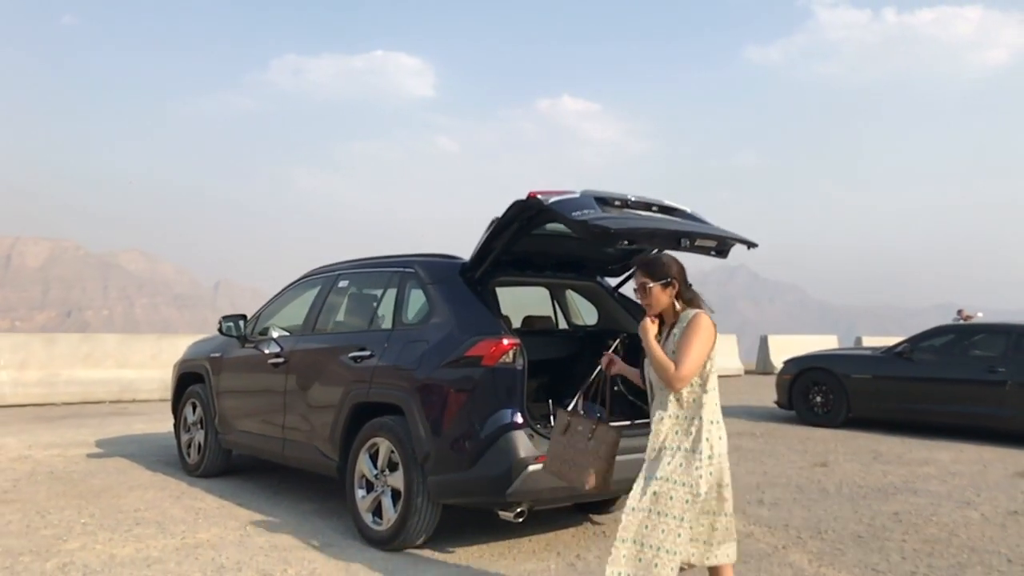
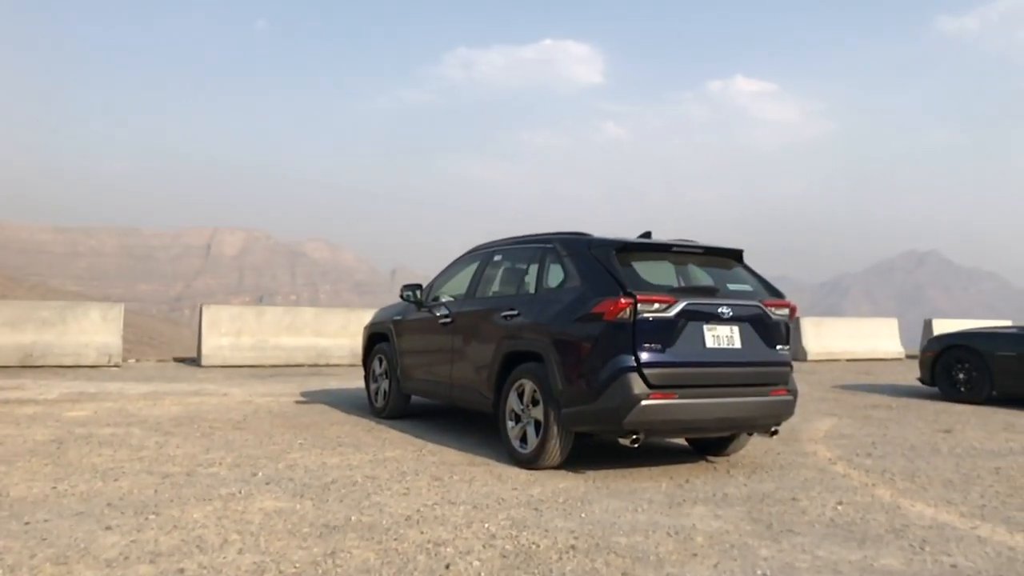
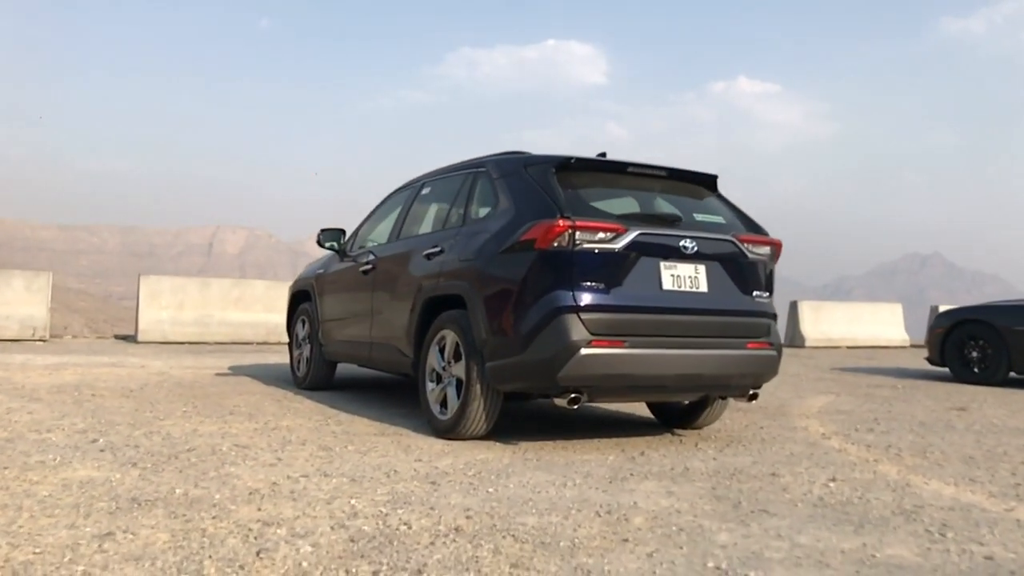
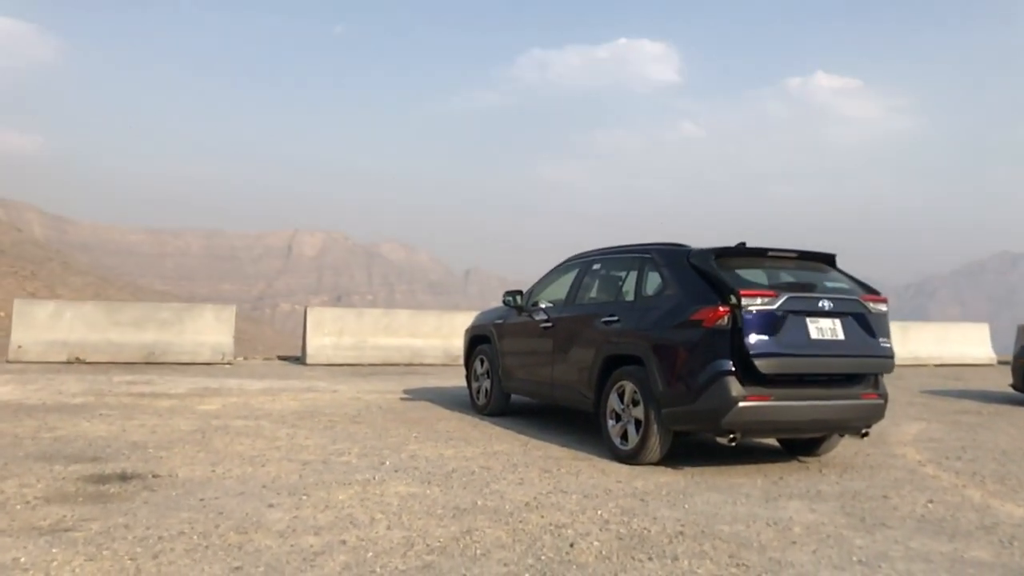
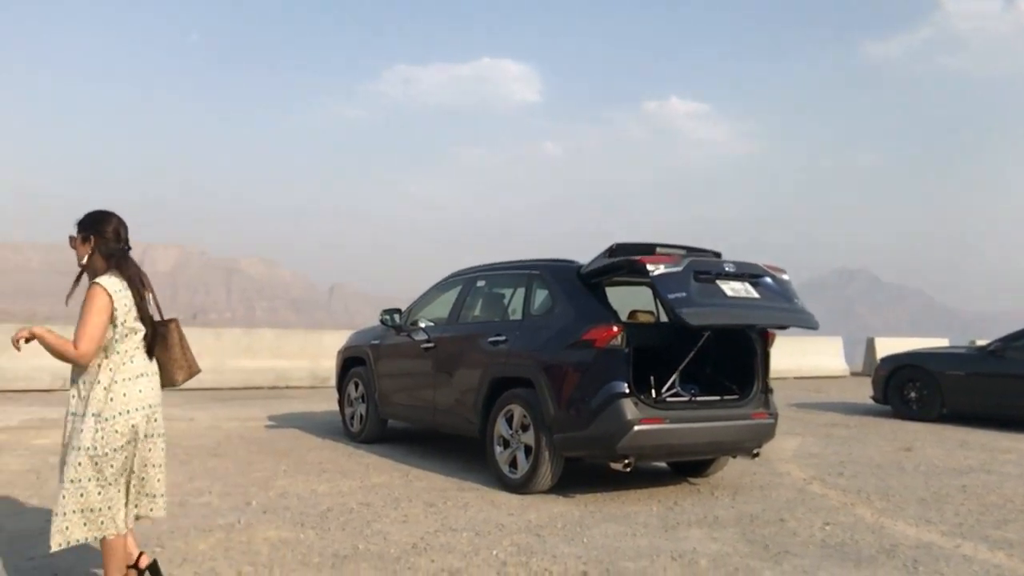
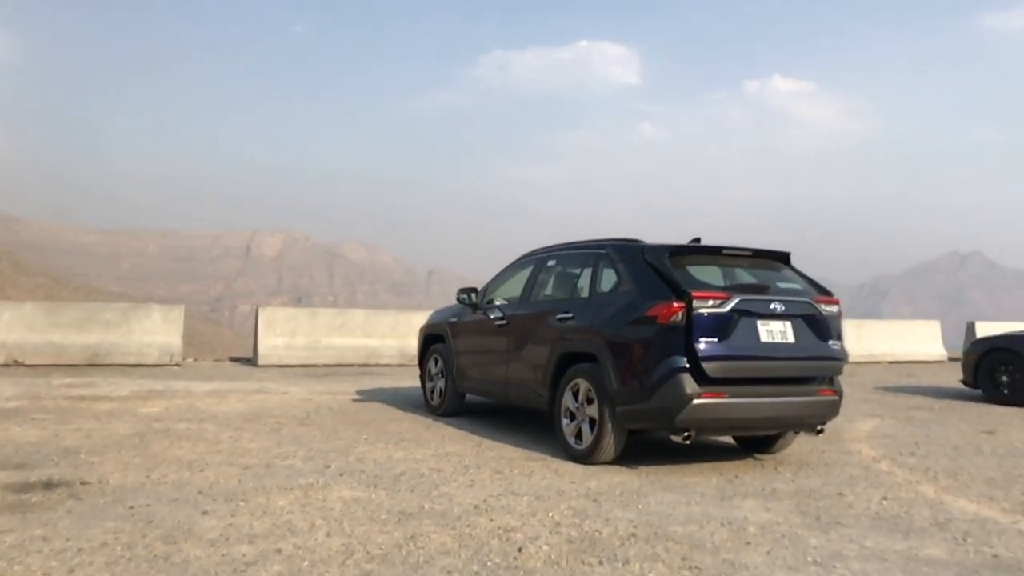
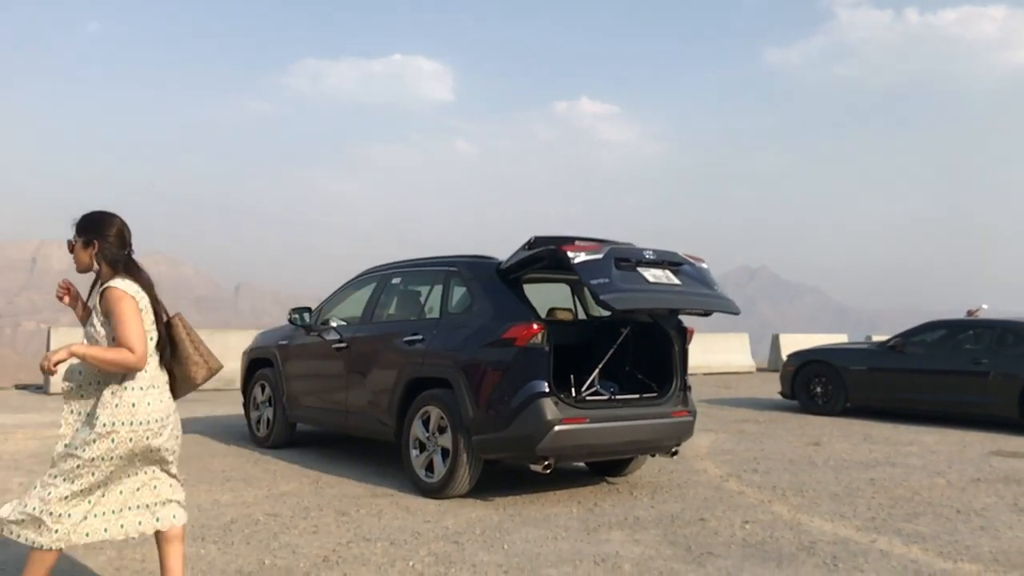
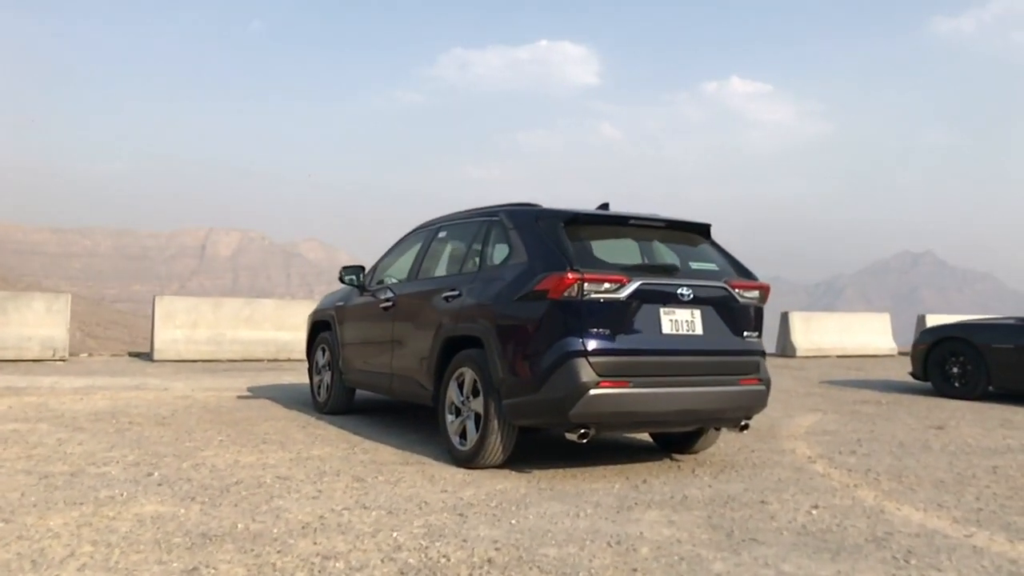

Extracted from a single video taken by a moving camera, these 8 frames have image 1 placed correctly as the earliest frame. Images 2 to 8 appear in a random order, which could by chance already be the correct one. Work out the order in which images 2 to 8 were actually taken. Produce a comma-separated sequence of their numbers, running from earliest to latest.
7, 5, 4, 6, 2, 8, 3
